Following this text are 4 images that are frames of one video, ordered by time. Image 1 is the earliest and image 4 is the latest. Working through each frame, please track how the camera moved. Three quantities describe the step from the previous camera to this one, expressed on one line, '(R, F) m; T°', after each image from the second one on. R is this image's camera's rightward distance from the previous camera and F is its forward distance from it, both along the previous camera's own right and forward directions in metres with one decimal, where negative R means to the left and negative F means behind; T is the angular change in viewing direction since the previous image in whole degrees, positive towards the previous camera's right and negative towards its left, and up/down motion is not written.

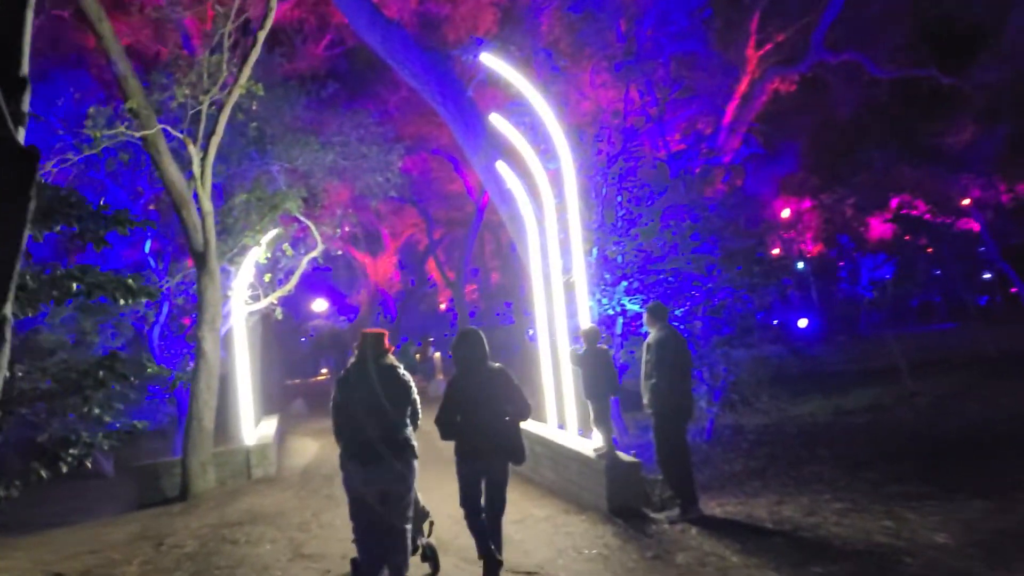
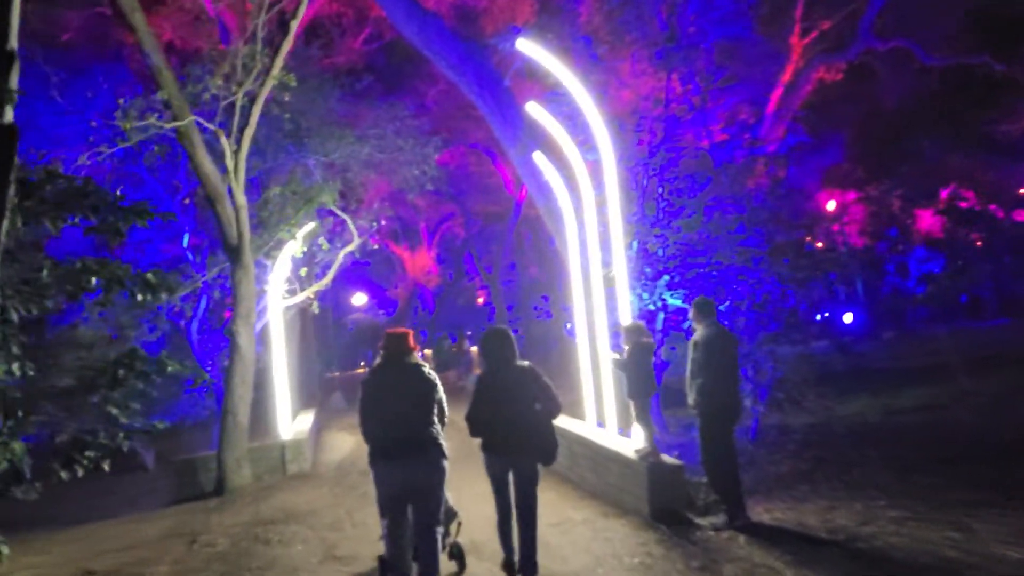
(0.0, +0.3) m; -2°
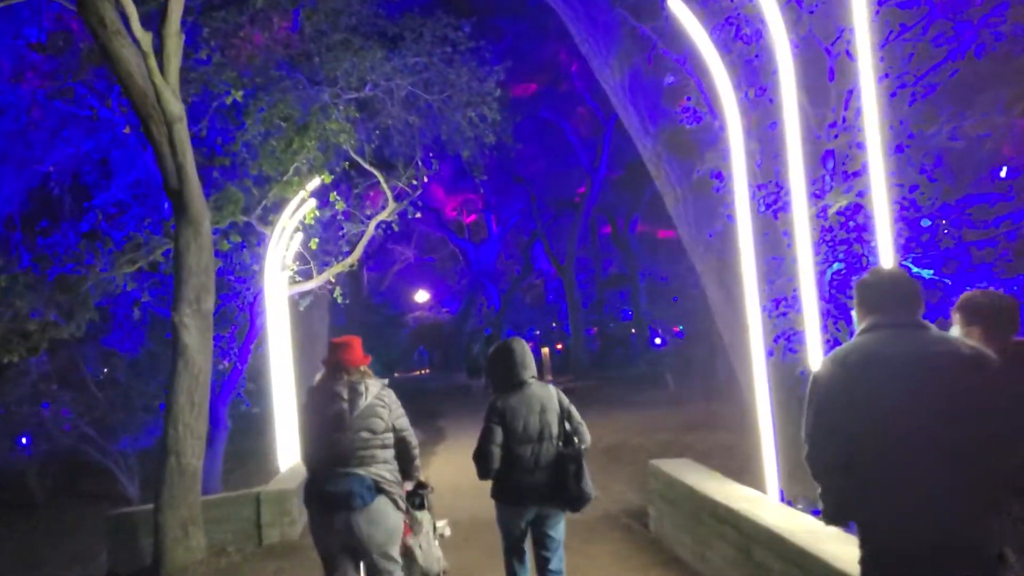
(-0.3, +4.4) m; -4°
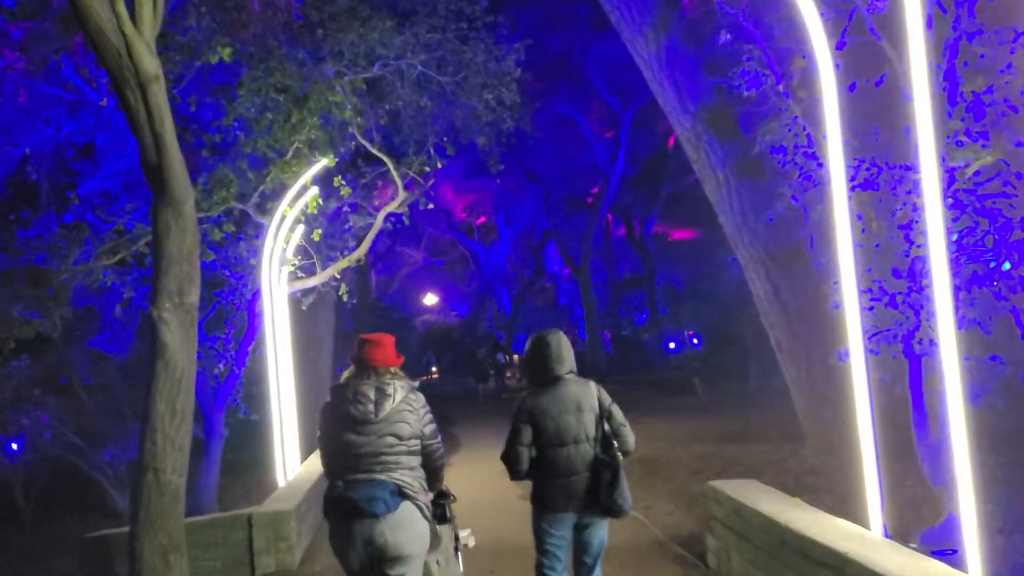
(-0.2, +1.0) m; -1°
